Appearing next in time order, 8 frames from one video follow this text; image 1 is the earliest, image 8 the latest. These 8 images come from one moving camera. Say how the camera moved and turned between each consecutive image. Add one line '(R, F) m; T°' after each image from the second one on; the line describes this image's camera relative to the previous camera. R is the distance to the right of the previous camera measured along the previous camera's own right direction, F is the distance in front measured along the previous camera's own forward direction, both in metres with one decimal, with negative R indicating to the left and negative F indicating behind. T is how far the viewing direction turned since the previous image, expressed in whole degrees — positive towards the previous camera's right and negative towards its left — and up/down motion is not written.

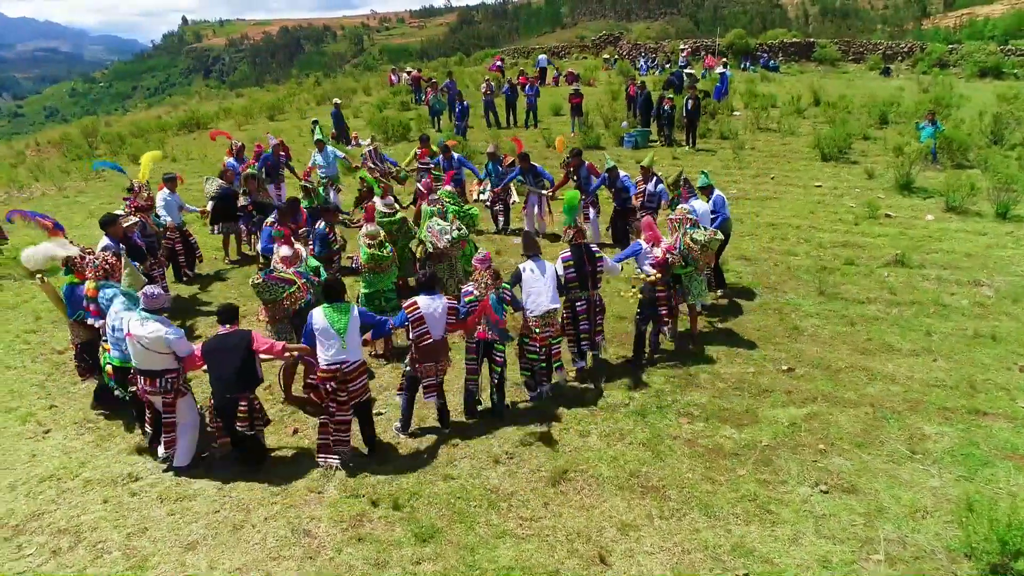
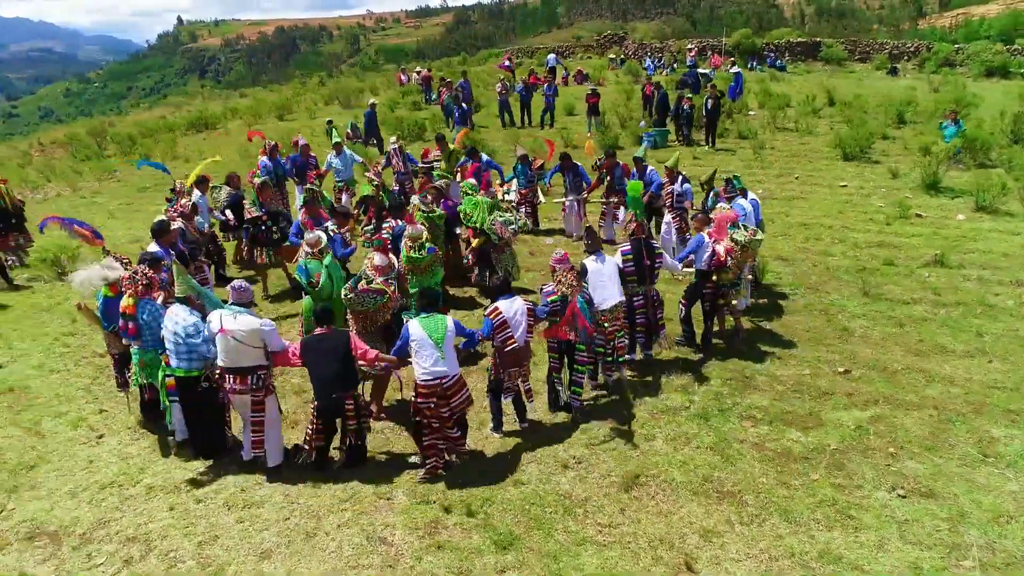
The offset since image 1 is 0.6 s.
(-0.6, +0.1) m; 0°
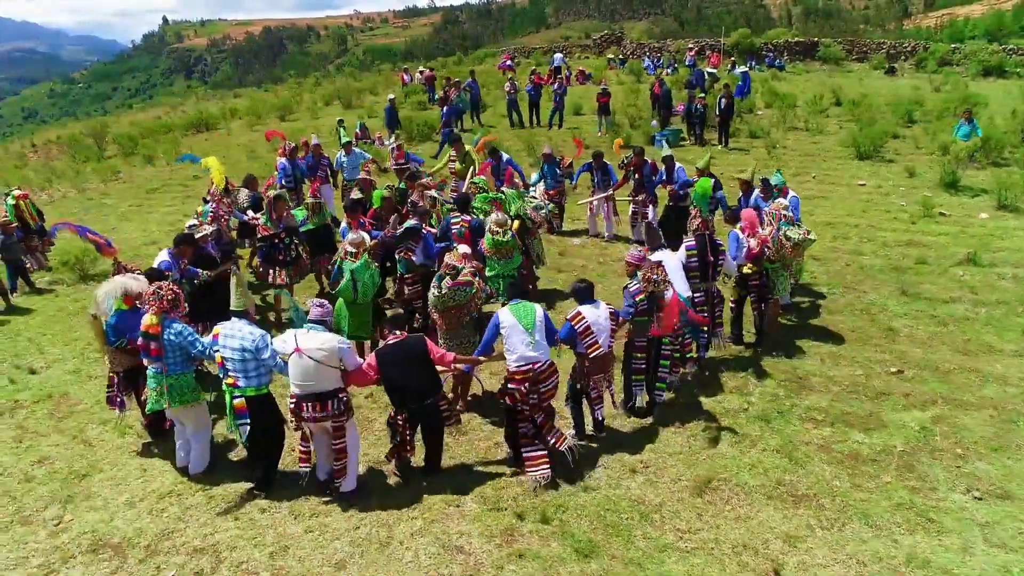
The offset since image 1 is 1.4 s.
(-0.7, +0.1) m; +1°
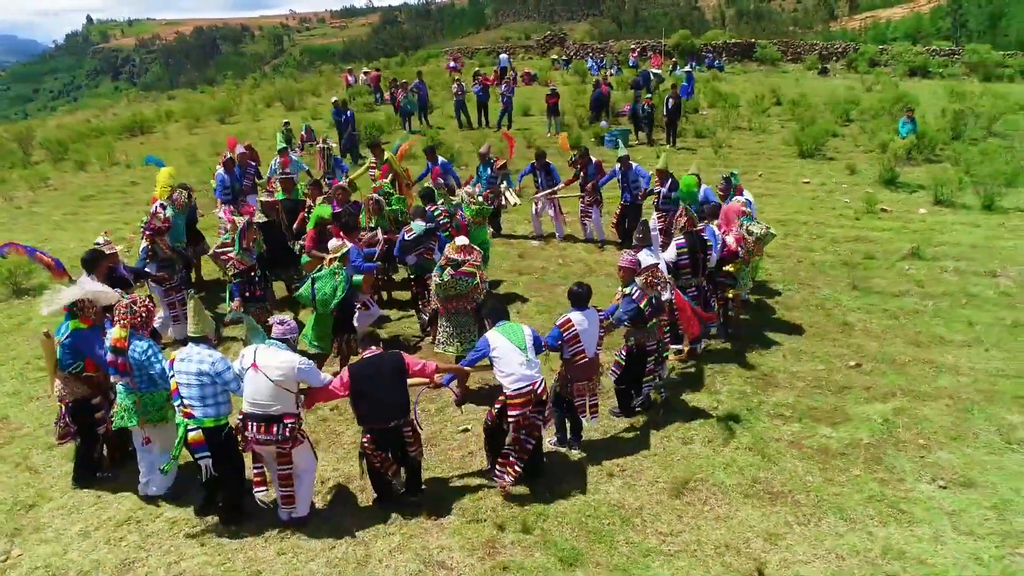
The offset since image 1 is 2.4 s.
(-0.2, +0.1) m; +4°
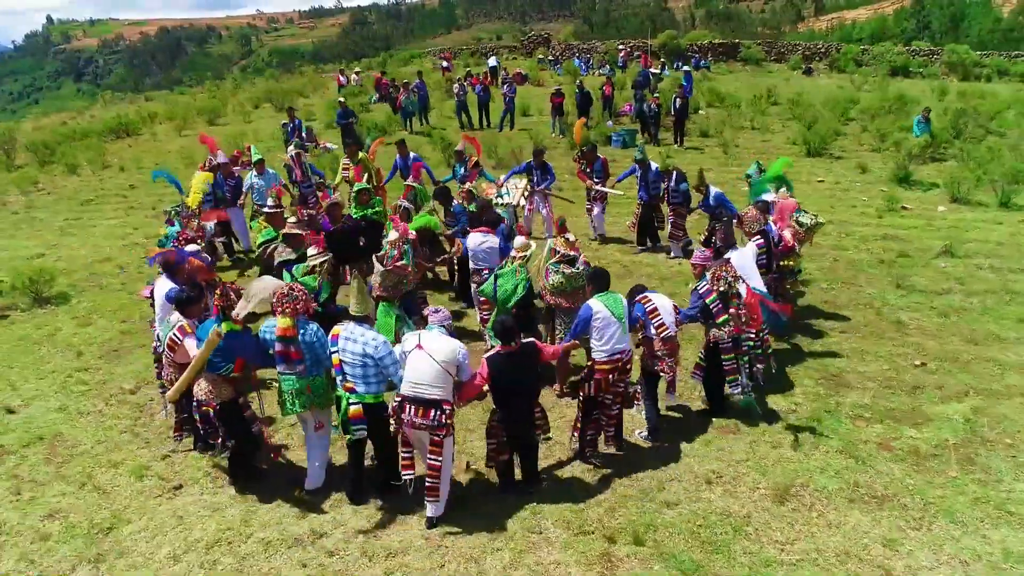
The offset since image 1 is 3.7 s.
(-1.0, +0.2) m; +2°
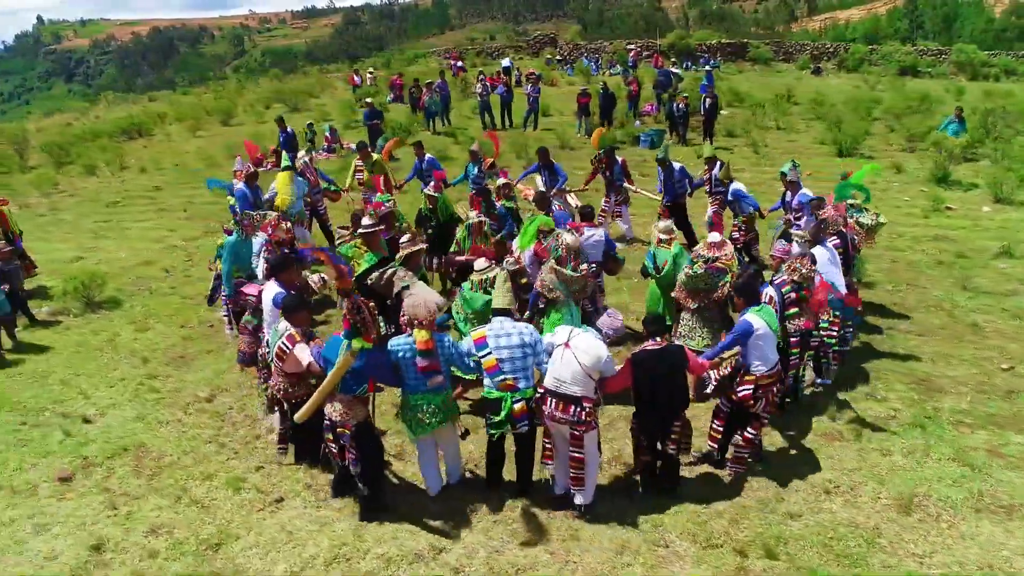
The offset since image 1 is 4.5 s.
(-1.0, +0.2) m; 0°
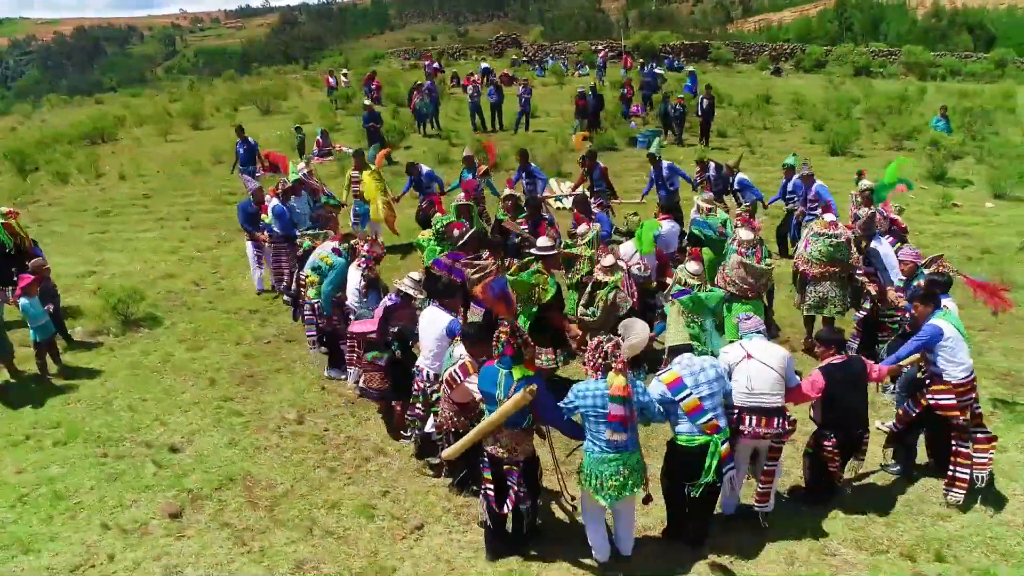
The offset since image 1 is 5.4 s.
(-1.6, +0.2) m; +4°
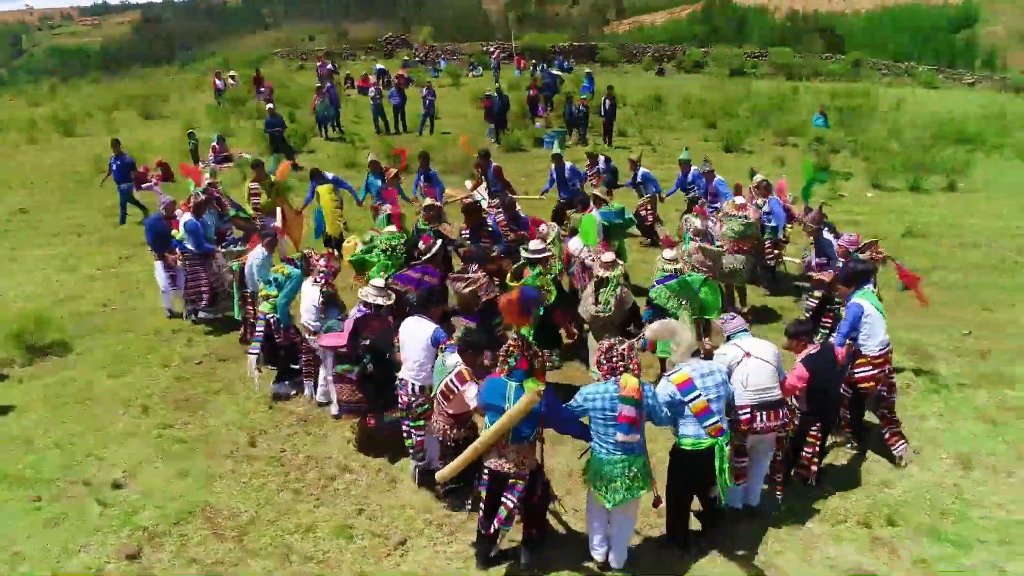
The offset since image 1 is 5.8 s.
(-0.6, 0.0) m; +9°
